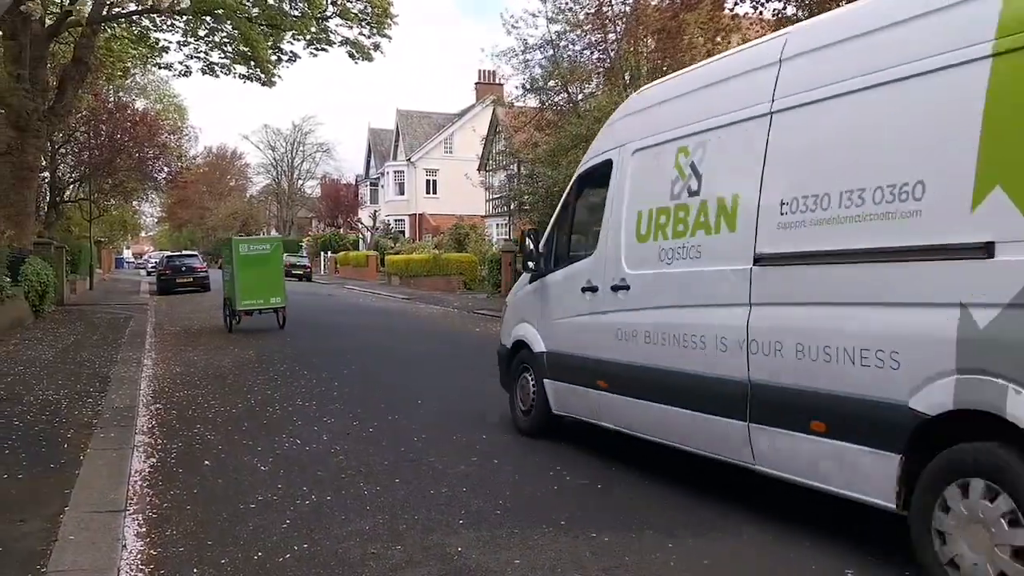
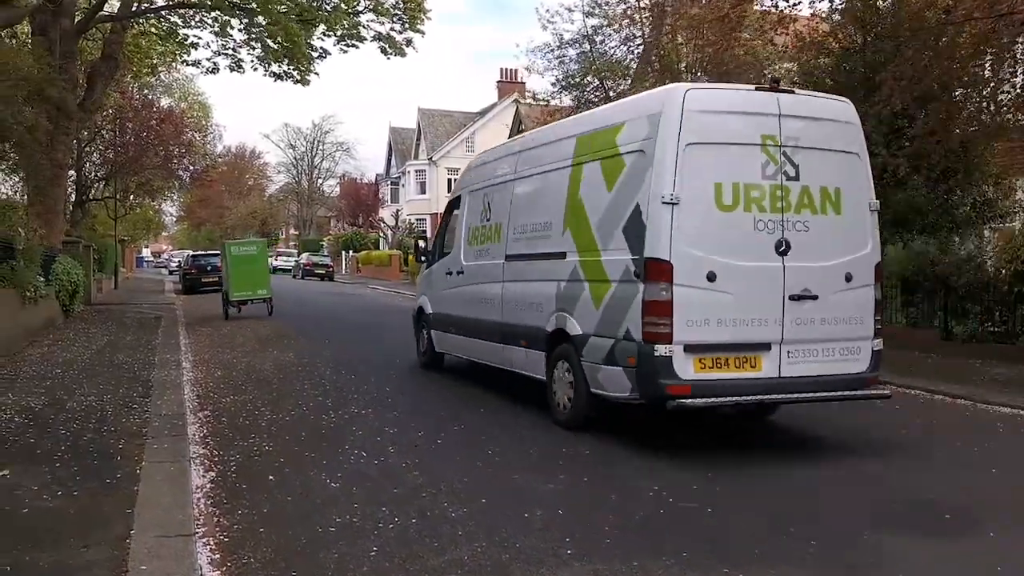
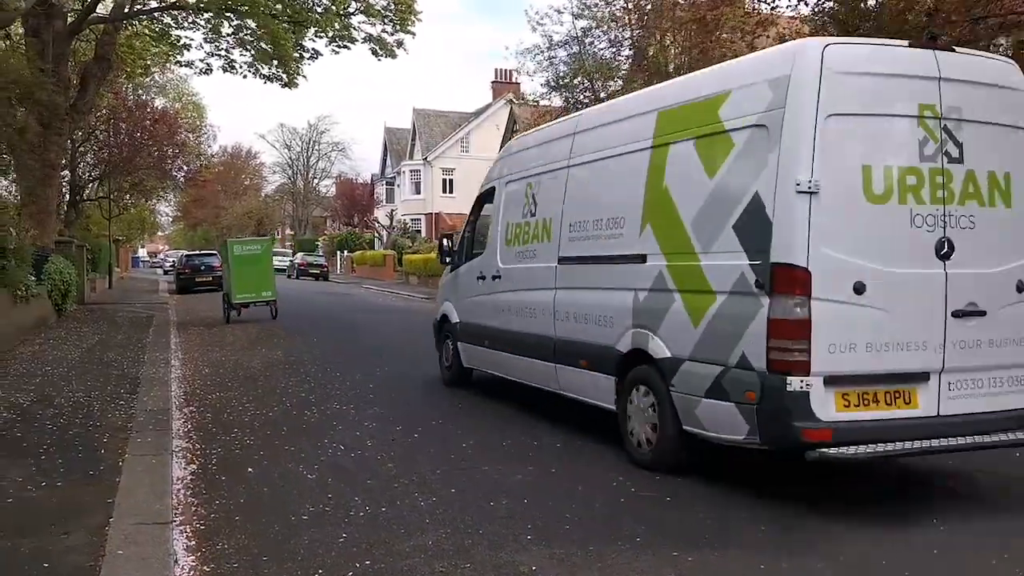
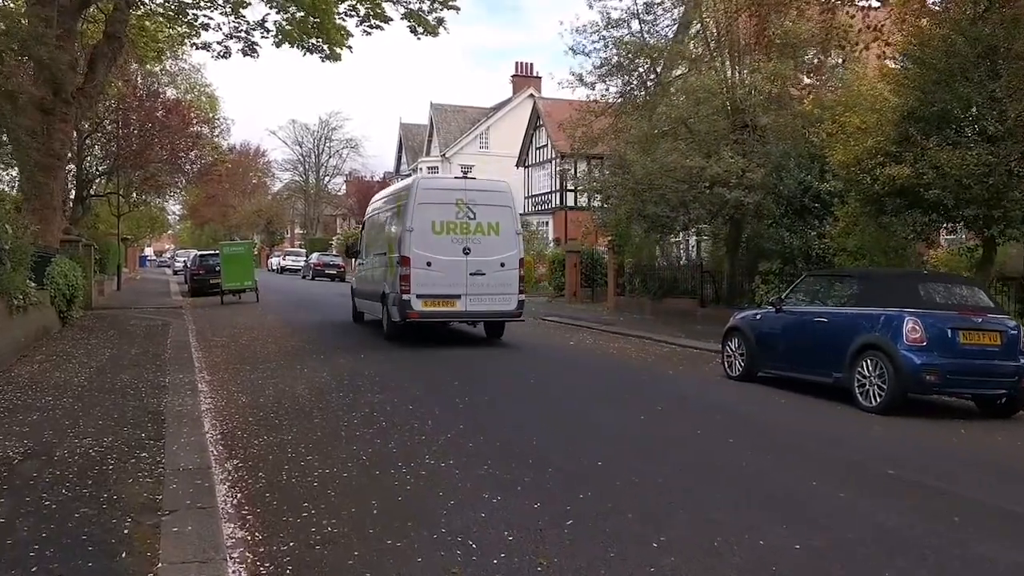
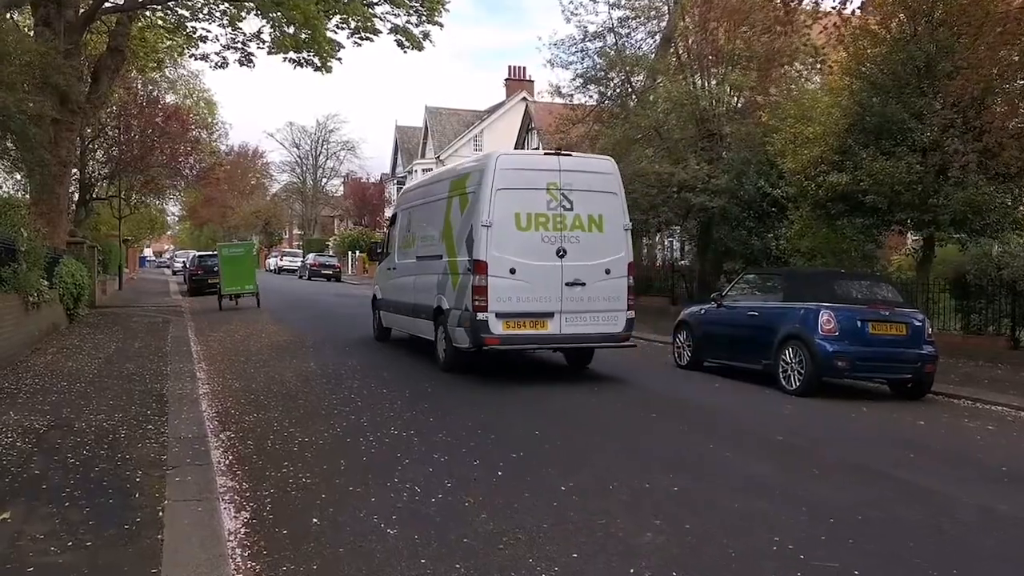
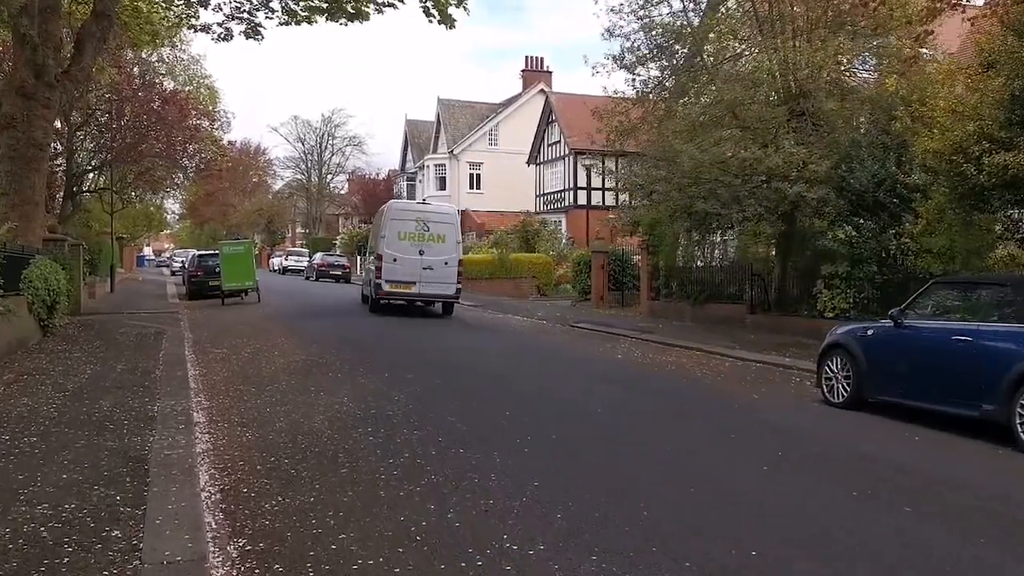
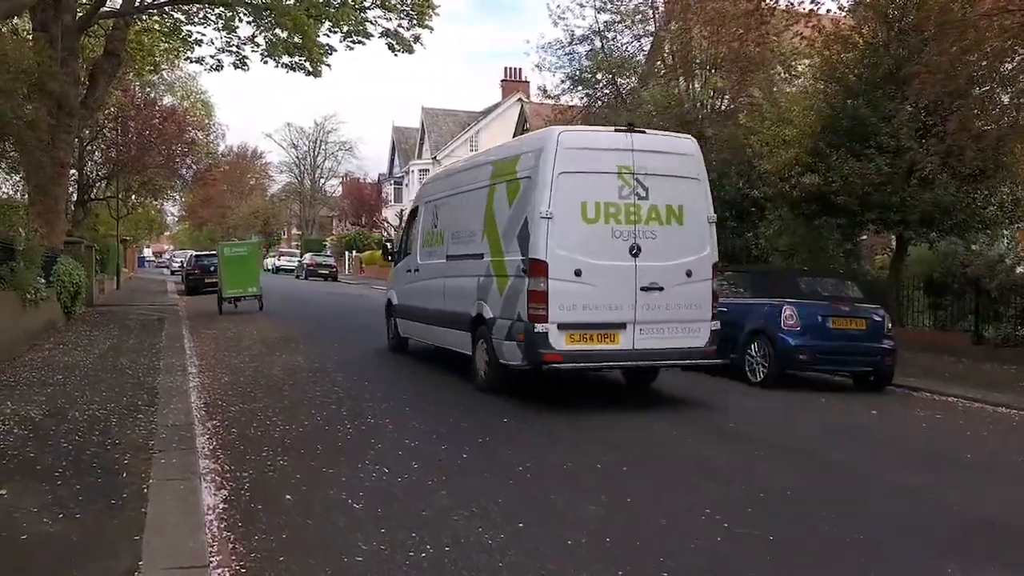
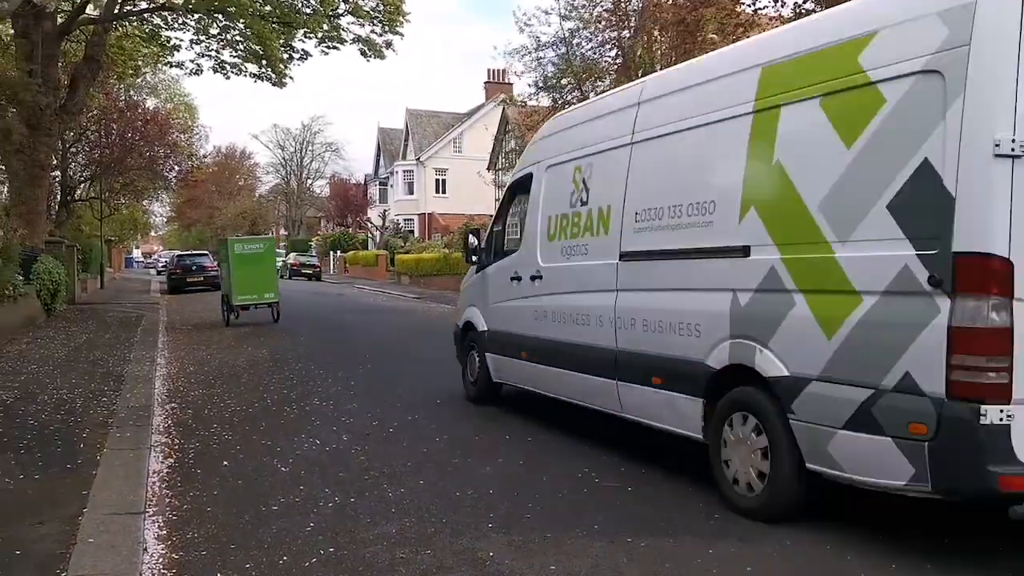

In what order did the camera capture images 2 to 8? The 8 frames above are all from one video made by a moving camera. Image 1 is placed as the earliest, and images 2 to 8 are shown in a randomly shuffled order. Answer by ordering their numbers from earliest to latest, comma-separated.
8, 3, 2, 7, 5, 4, 6
